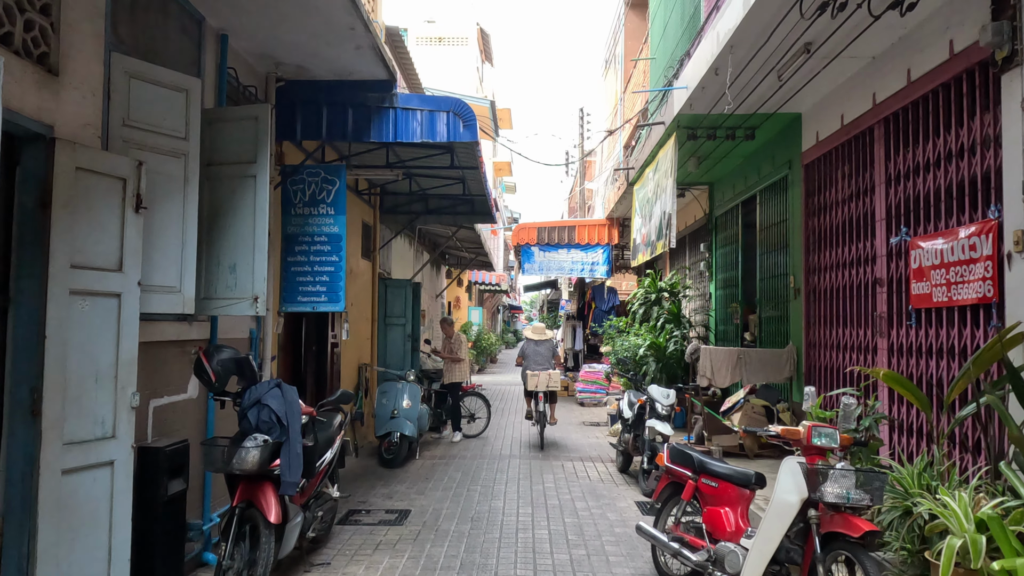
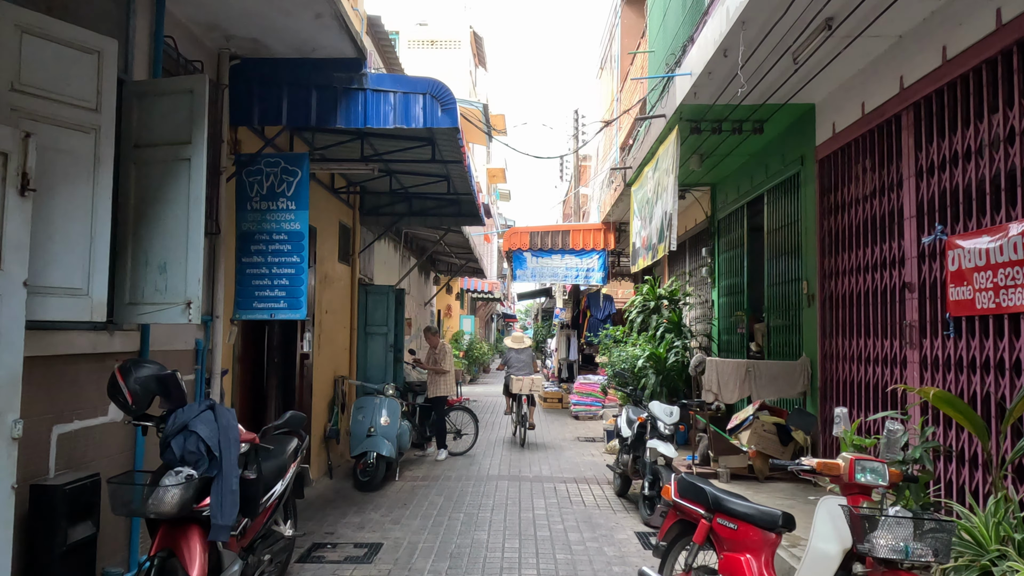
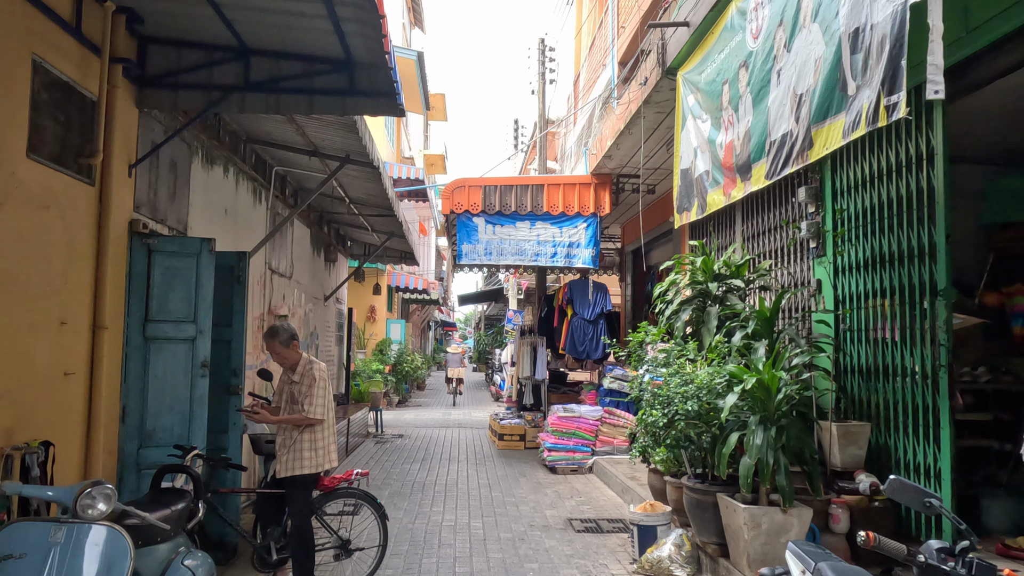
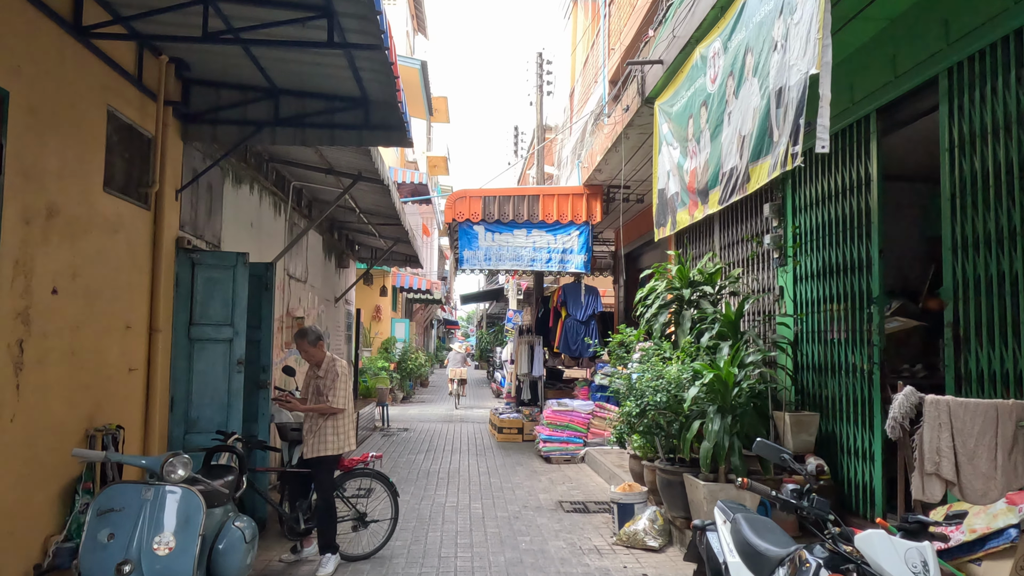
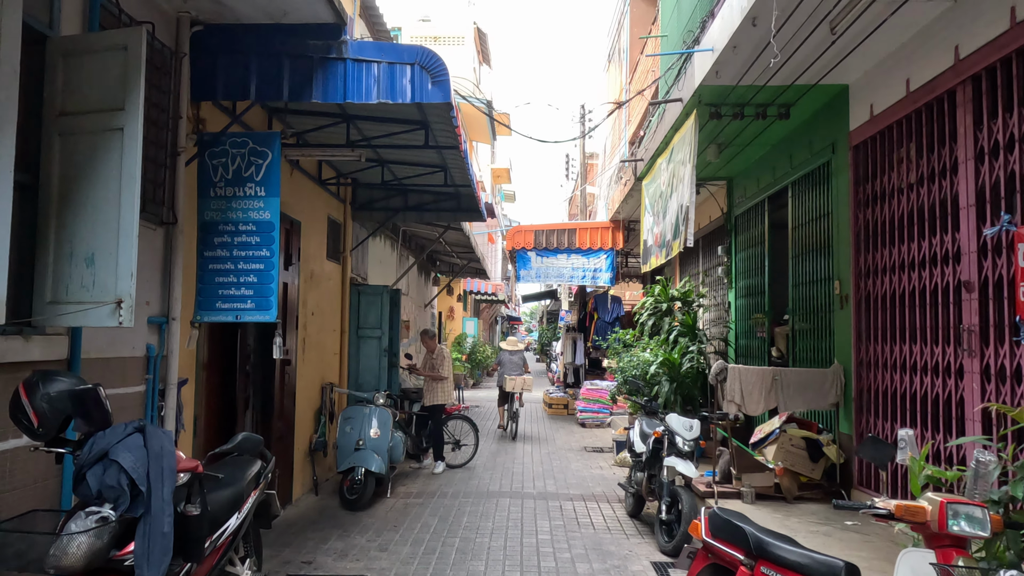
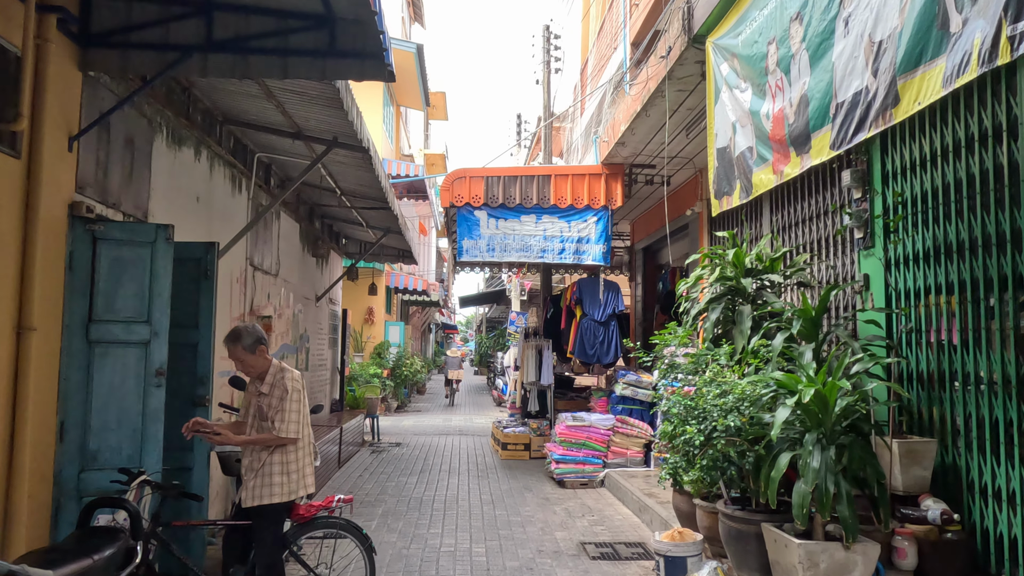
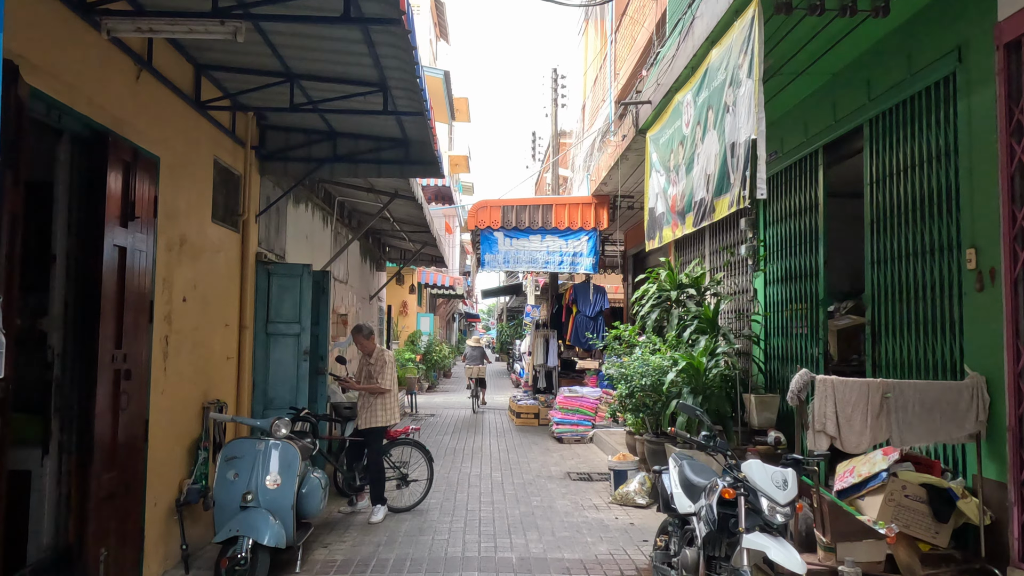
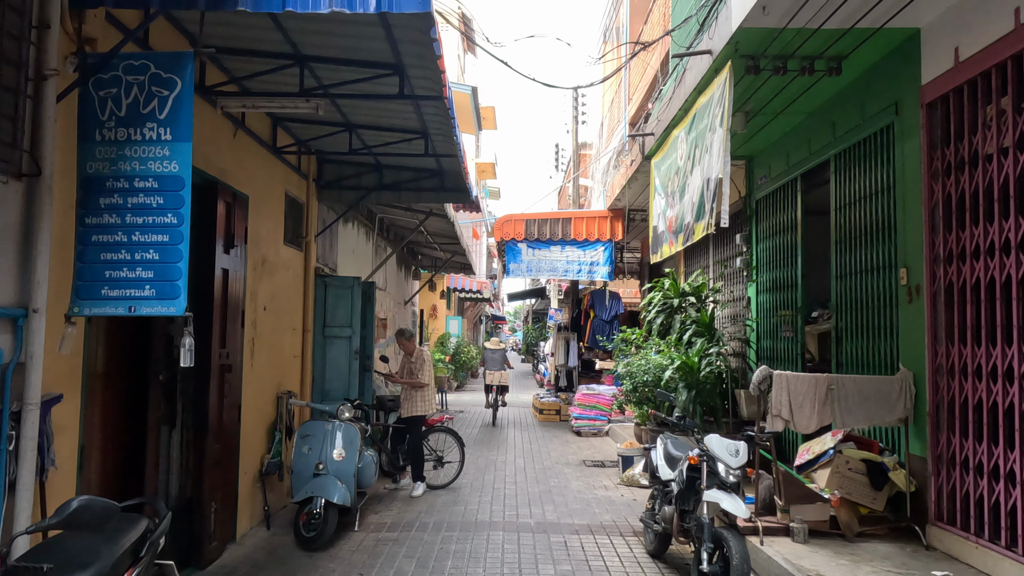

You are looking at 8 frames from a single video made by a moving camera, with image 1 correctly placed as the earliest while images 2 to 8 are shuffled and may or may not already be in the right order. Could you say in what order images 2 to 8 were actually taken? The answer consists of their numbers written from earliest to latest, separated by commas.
2, 5, 8, 7, 4, 3, 6
